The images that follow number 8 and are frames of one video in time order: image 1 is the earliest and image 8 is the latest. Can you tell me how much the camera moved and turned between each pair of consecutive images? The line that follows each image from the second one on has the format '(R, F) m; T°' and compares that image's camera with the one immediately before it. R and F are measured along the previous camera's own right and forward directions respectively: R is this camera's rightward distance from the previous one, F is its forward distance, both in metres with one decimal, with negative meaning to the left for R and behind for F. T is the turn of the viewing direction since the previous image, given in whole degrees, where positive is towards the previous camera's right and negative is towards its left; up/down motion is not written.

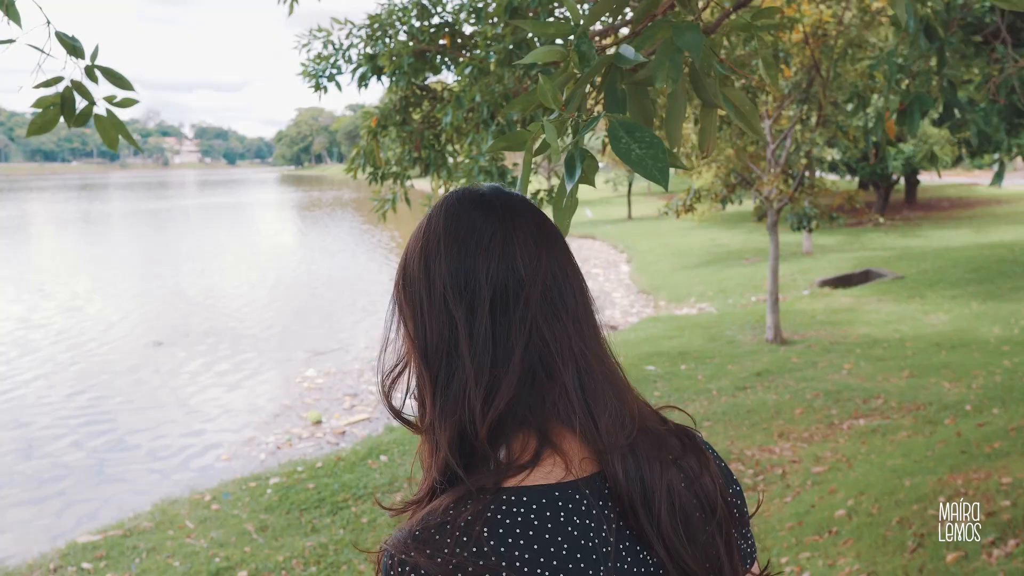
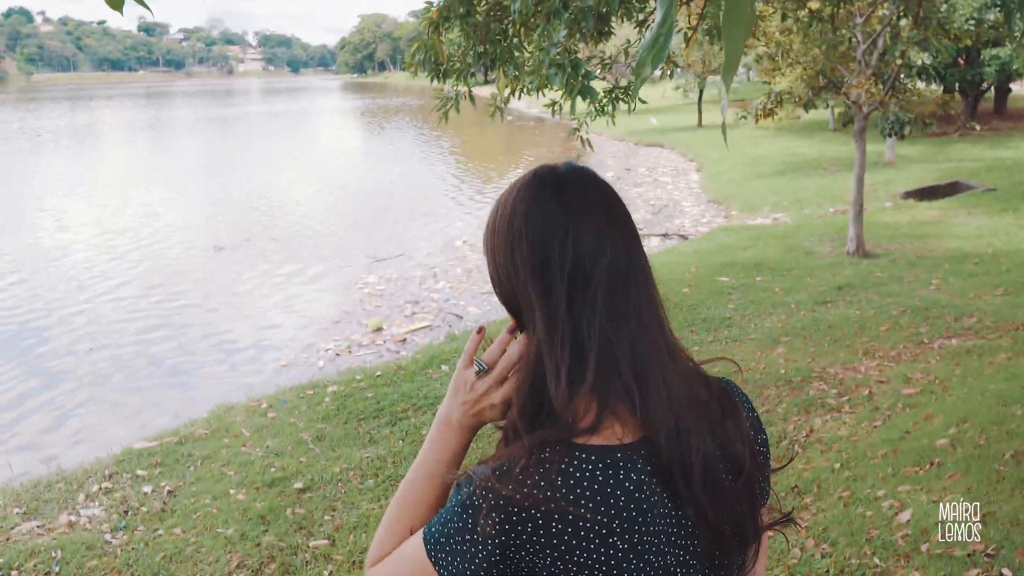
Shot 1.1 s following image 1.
(0.0, +0.5) m; -3°
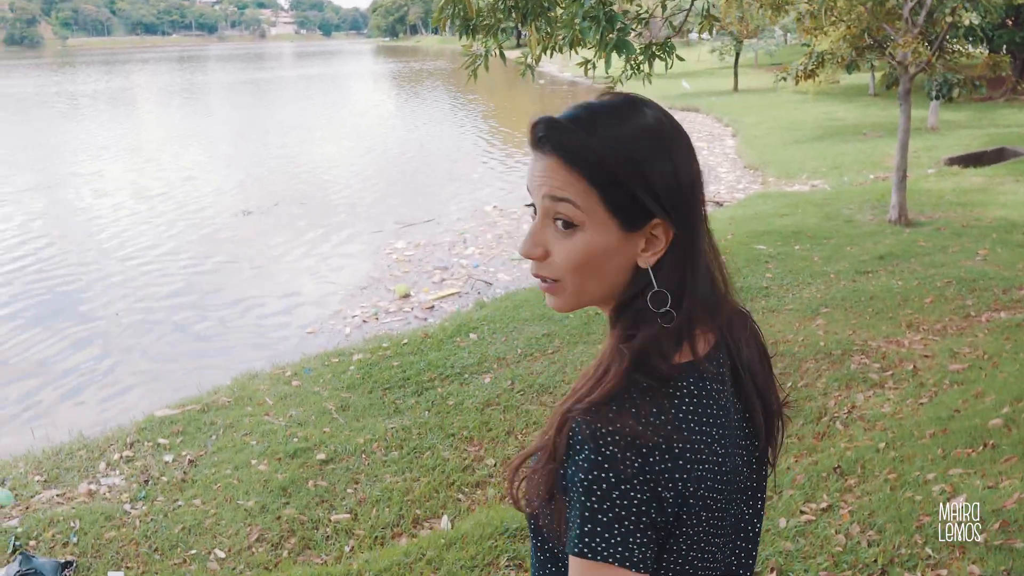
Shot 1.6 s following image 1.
(0.0, +0.2) m; -2°
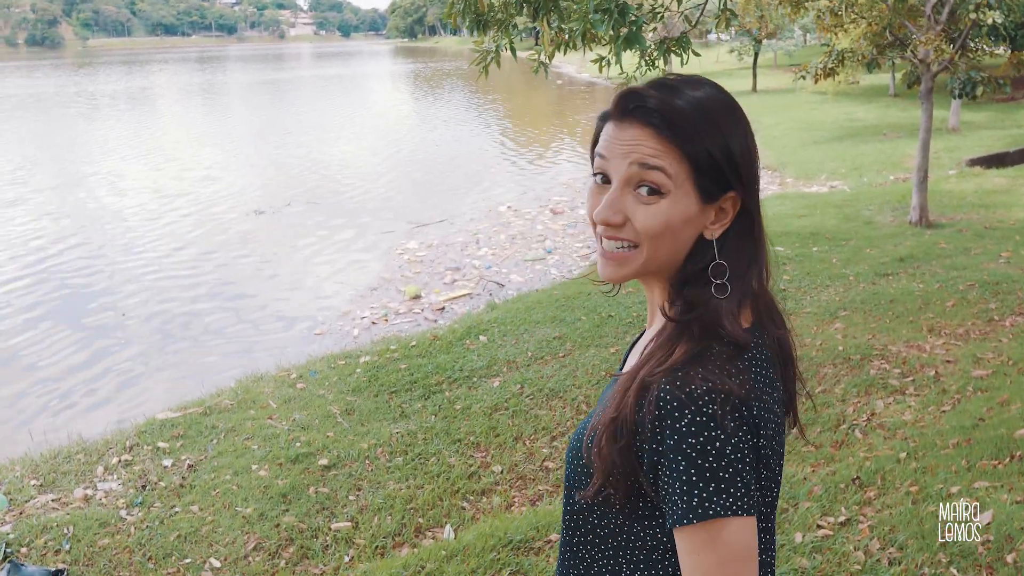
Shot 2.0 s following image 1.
(+0.1, +0.2) m; -1°
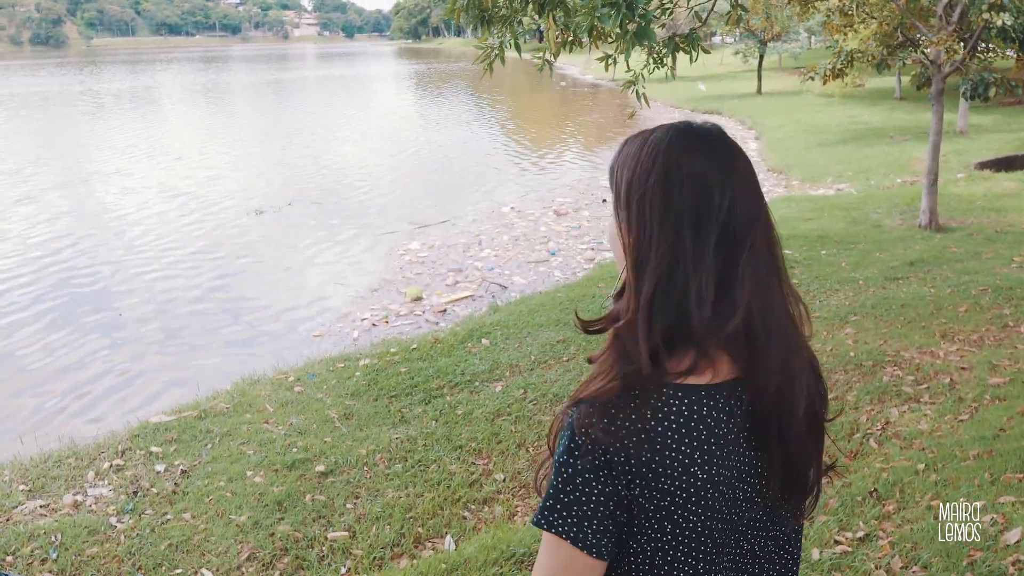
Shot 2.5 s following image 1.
(0.0, +0.2) m; 0°
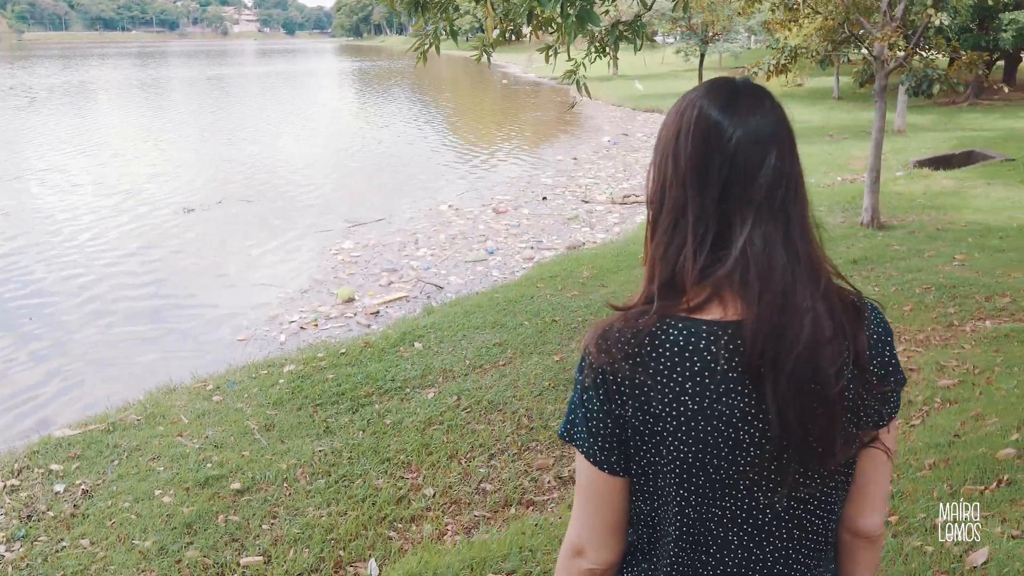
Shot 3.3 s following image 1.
(+0.1, +0.4) m; +3°
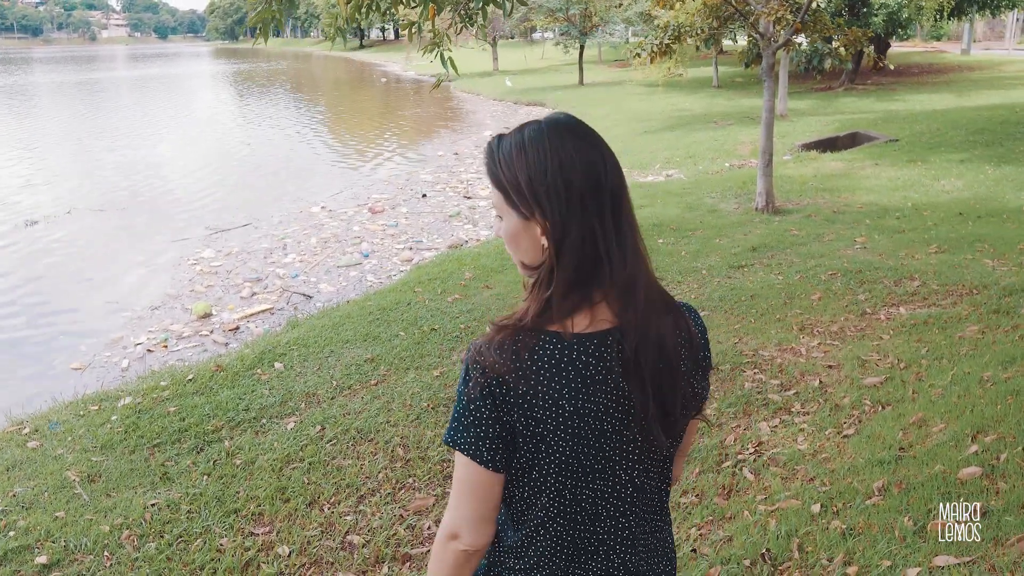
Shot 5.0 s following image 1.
(+0.1, +0.9) m; +6°
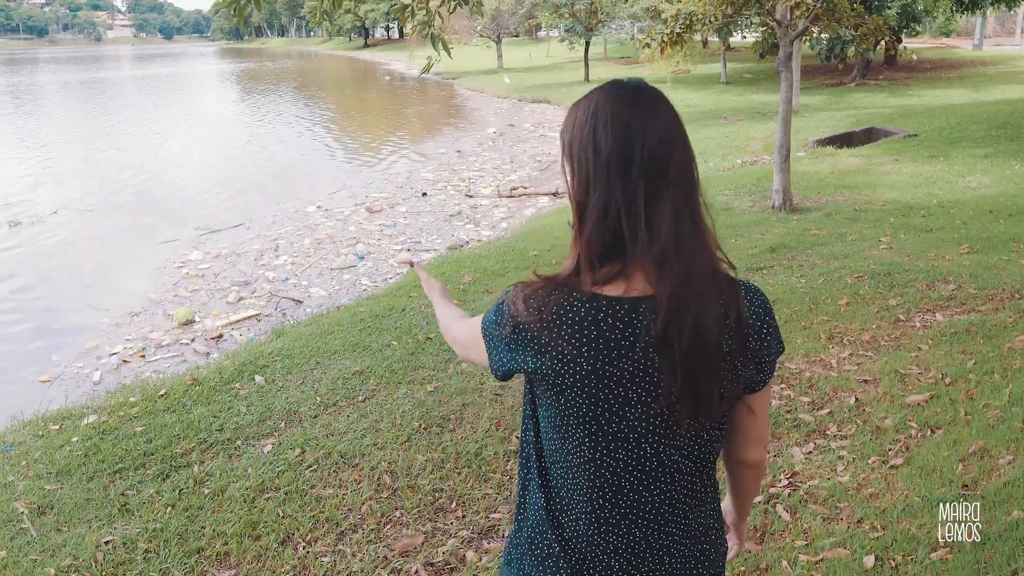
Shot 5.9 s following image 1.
(0.0, +0.6) m; 0°
